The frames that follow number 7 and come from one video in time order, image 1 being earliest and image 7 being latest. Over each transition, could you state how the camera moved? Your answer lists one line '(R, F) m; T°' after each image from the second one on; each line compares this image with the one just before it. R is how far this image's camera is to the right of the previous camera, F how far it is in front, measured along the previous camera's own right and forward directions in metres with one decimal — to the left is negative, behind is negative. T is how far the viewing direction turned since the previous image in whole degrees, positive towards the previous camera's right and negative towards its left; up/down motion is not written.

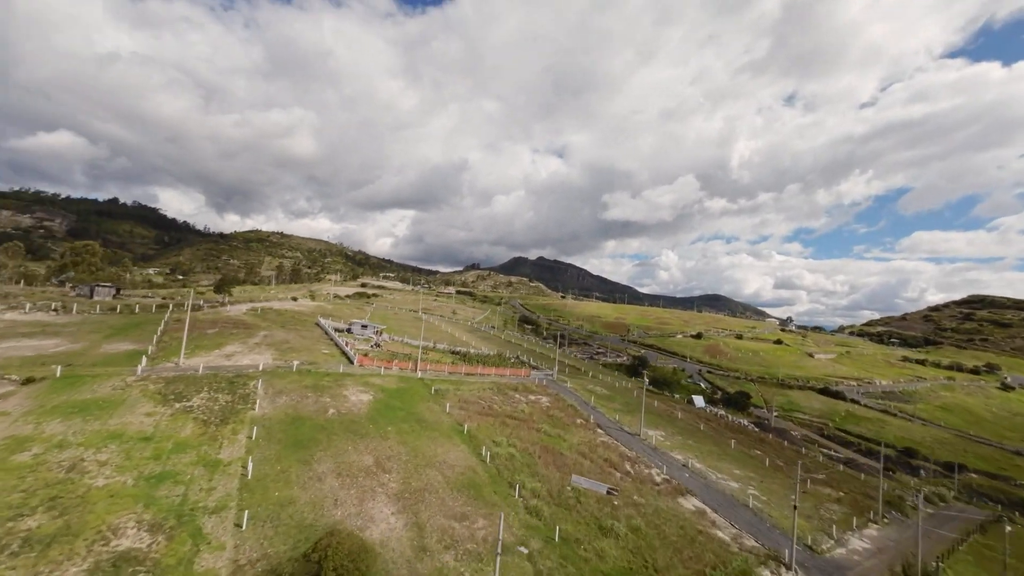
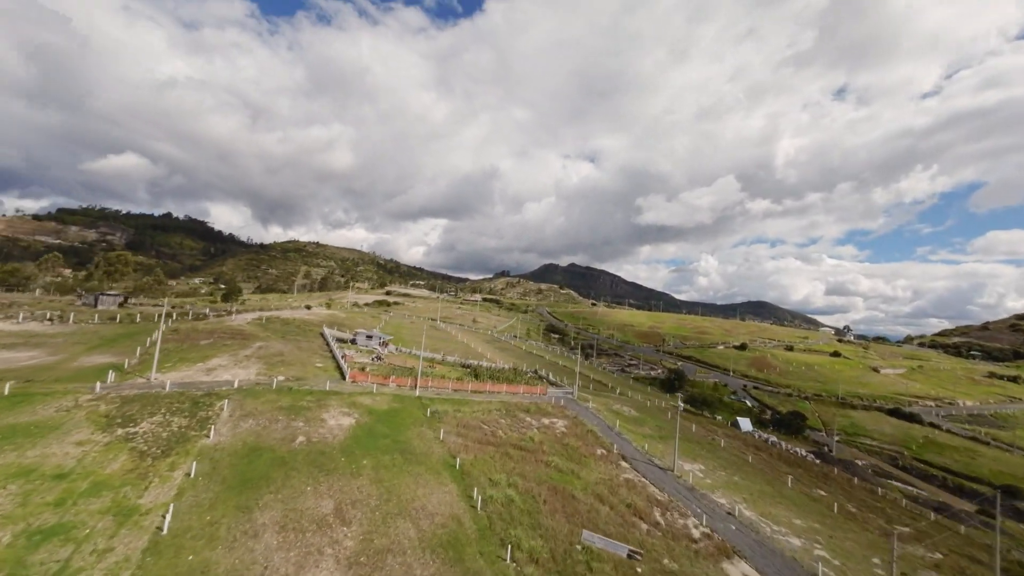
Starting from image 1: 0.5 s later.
(+3.2, +7.7) m; -5°
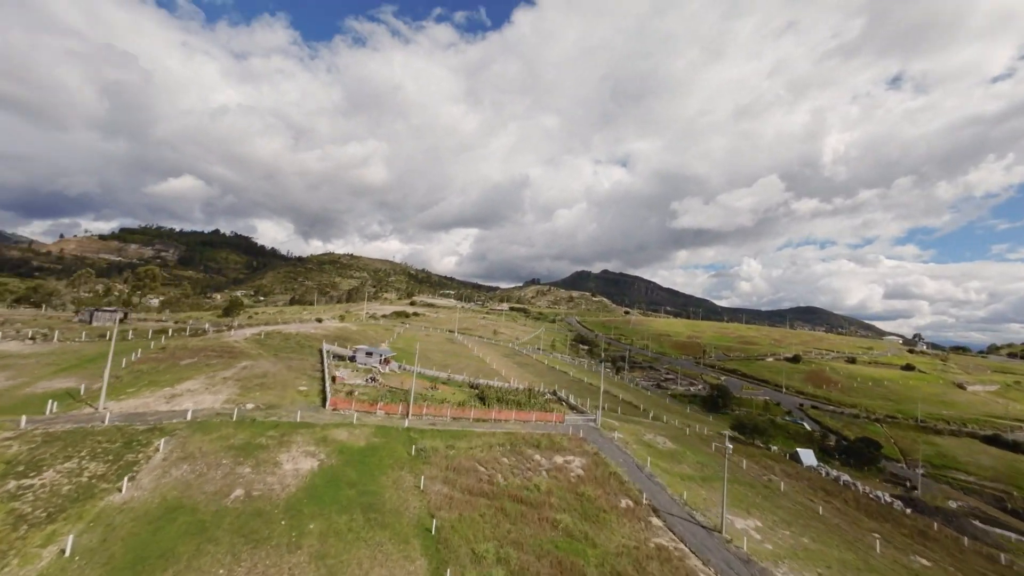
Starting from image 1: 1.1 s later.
(+3.4, +8.9) m; -5°
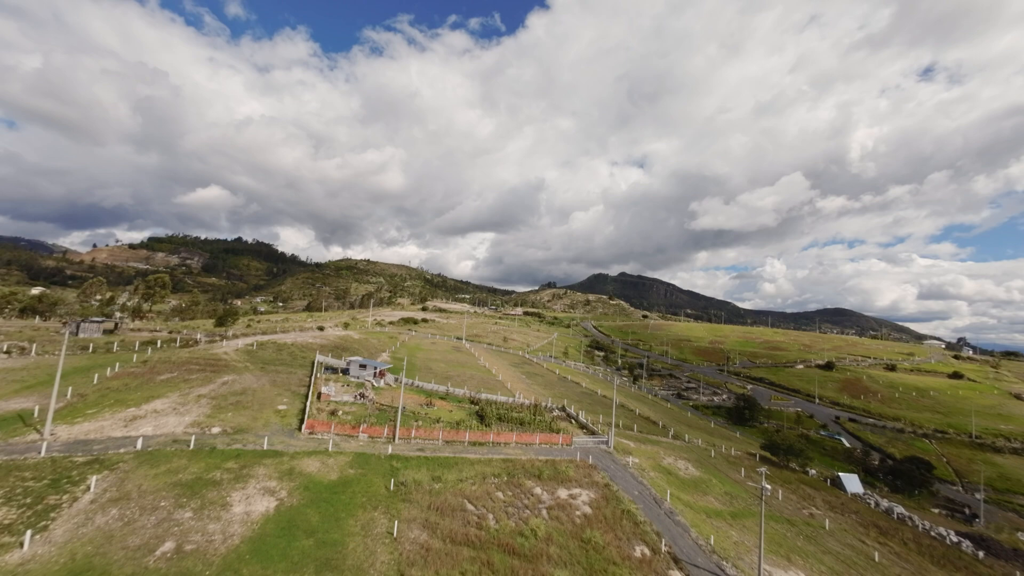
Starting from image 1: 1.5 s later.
(+2.2, +5.8) m; -2°
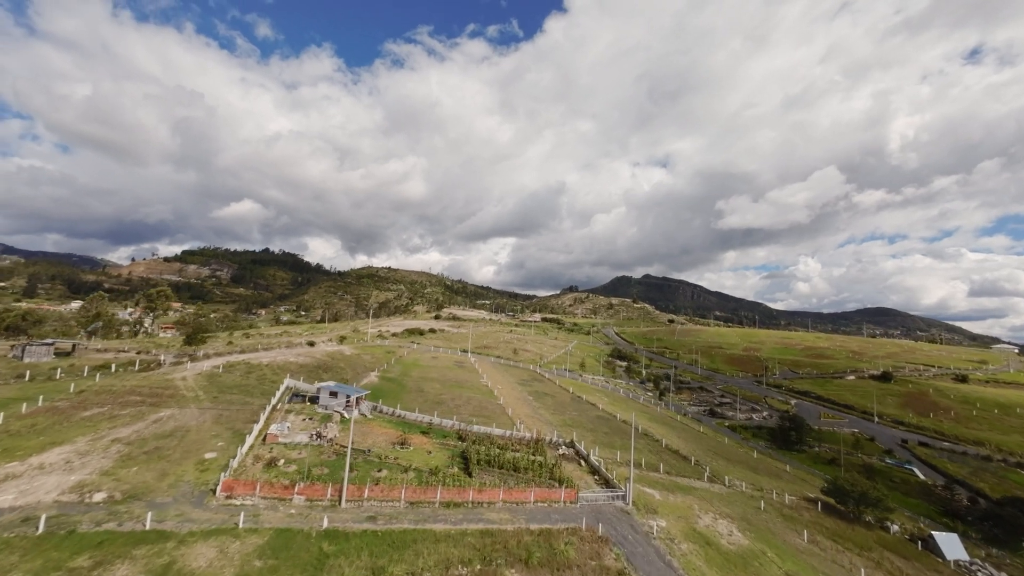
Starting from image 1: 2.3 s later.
(+3.9, +11.1) m; -3°
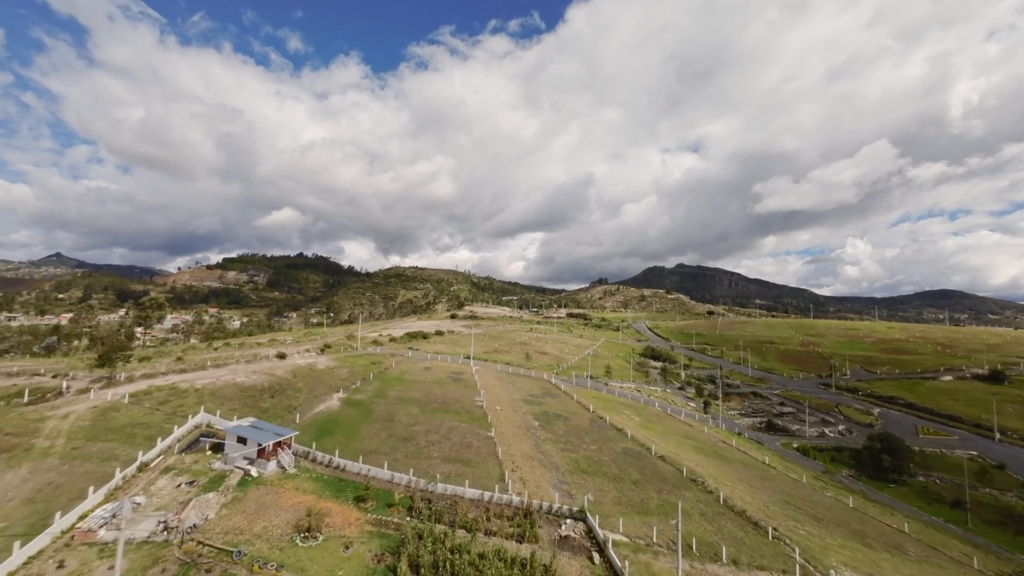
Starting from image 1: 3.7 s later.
(+5.4, +18.3) m; -4°
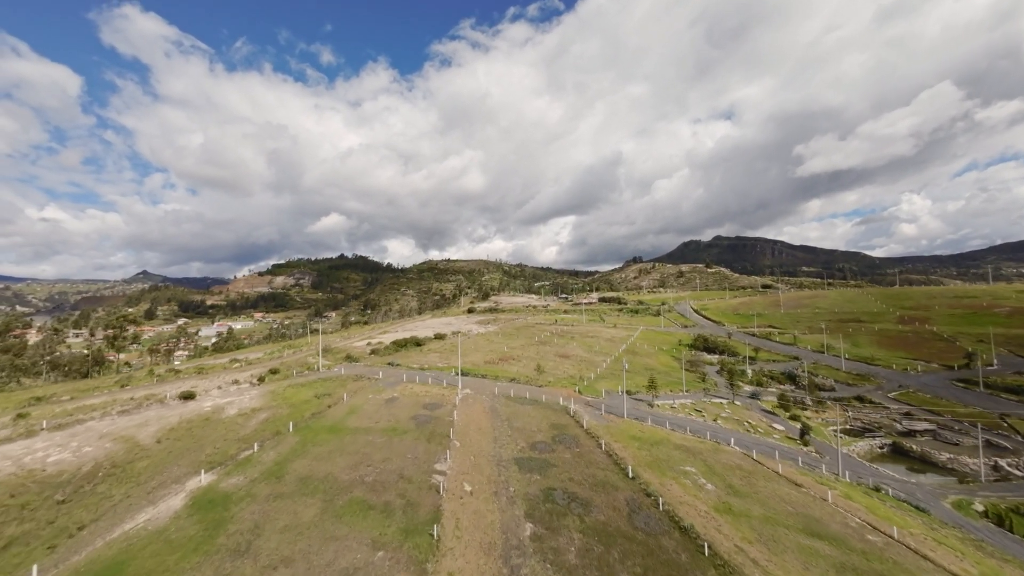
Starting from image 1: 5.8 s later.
(+6.7, +28.6) m; -5°
